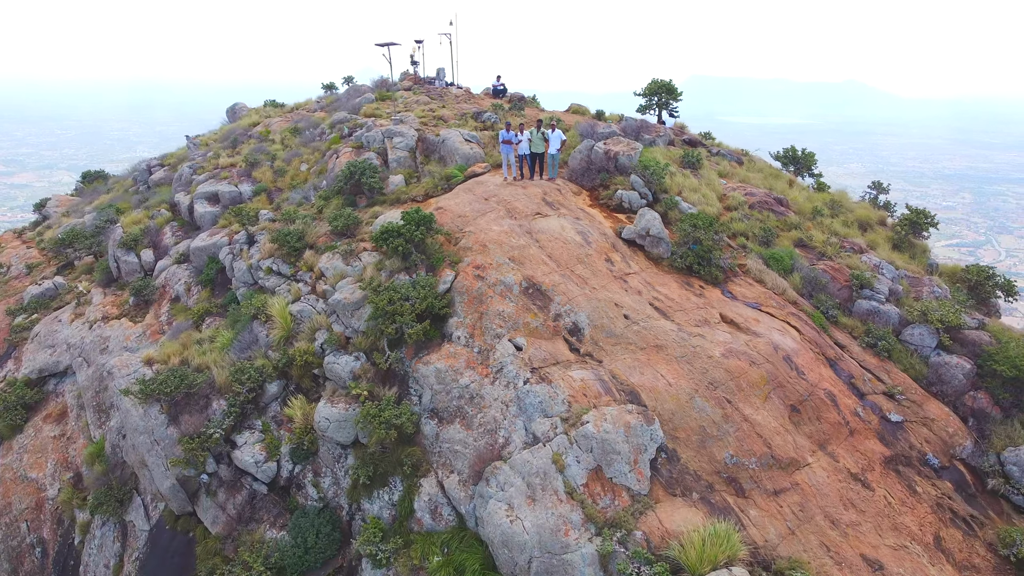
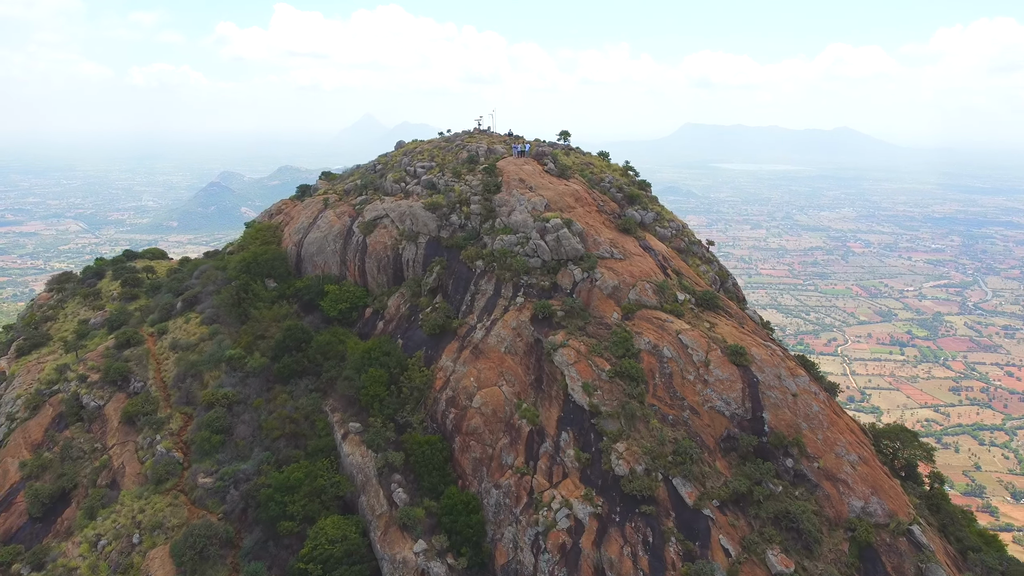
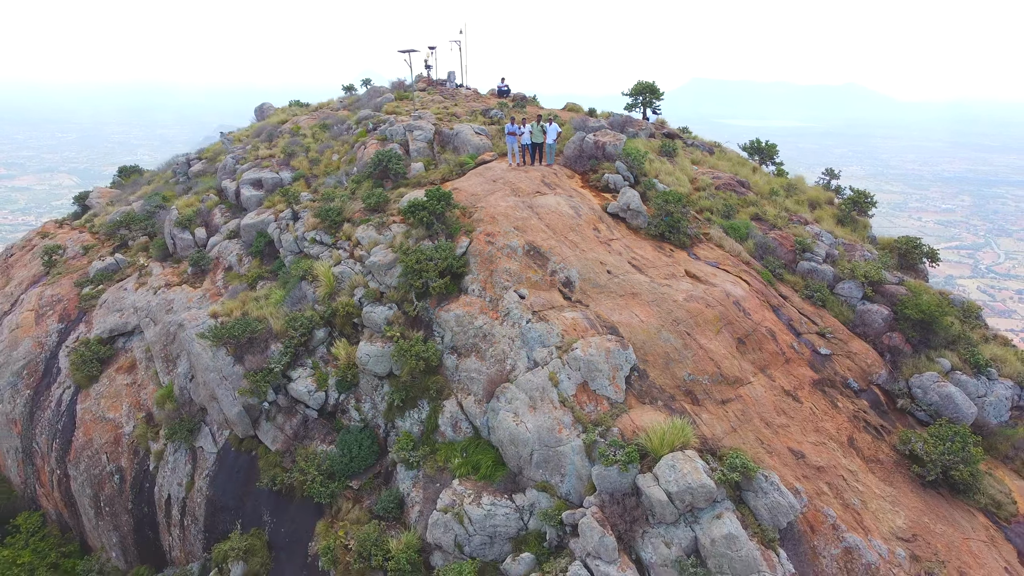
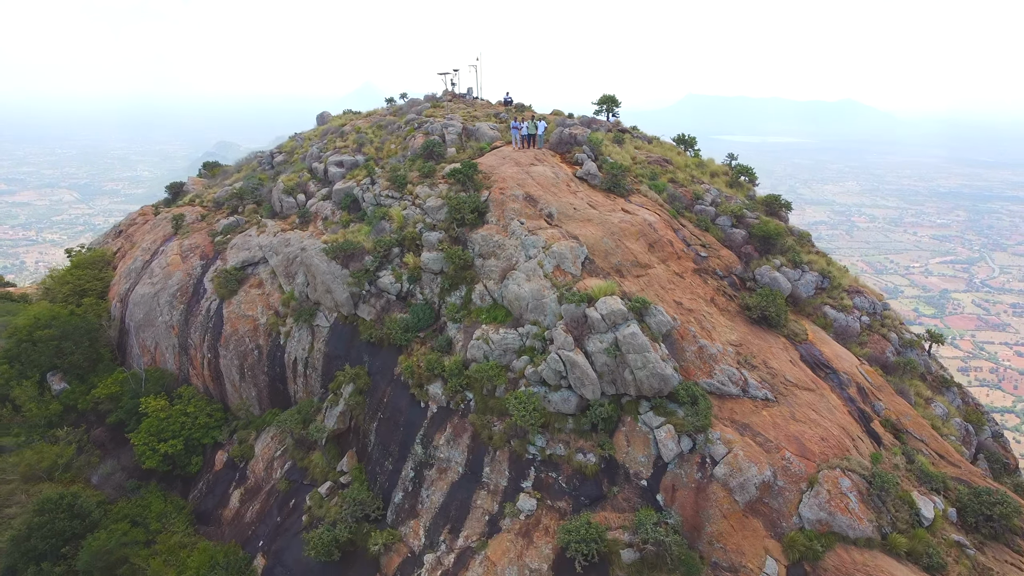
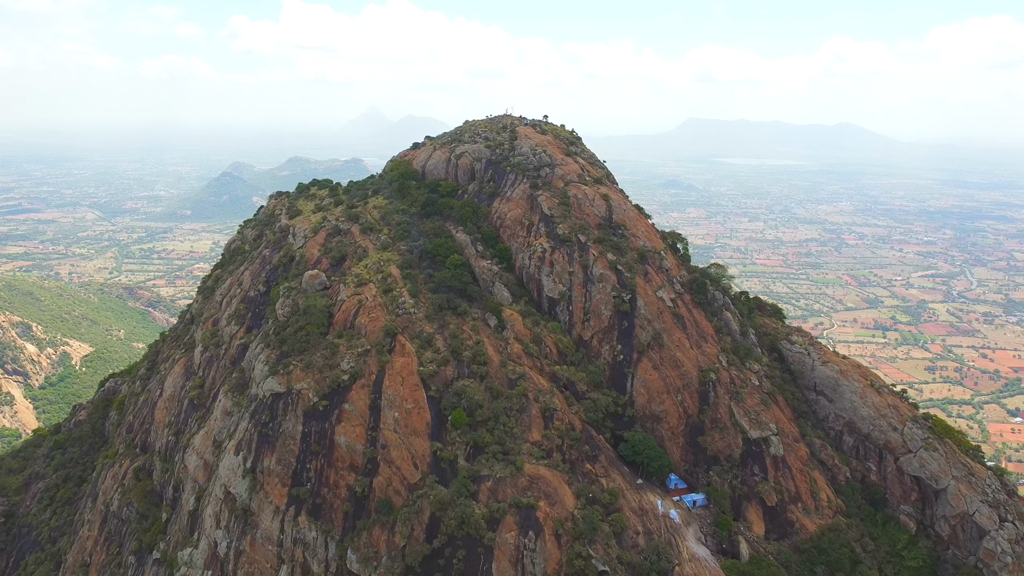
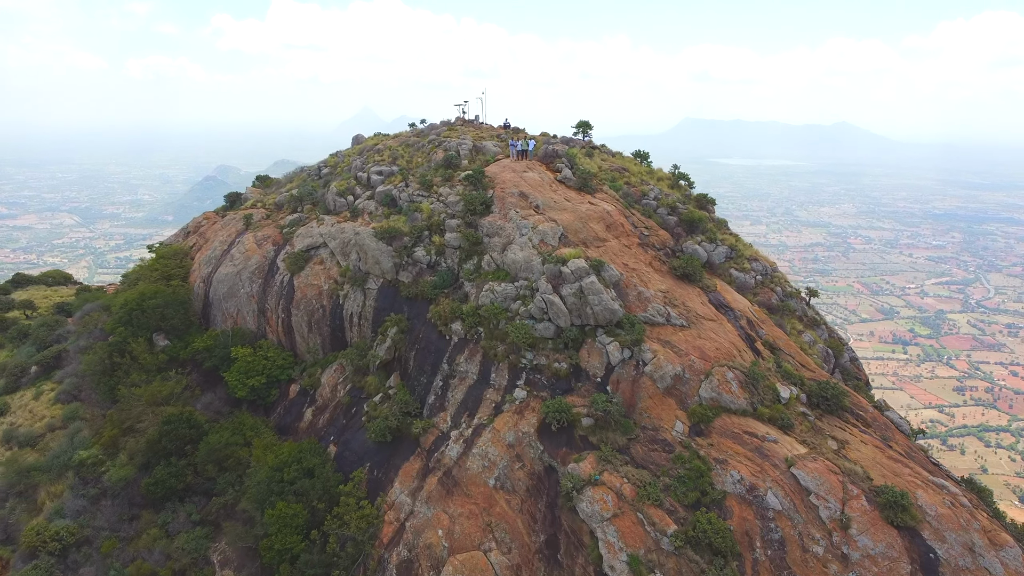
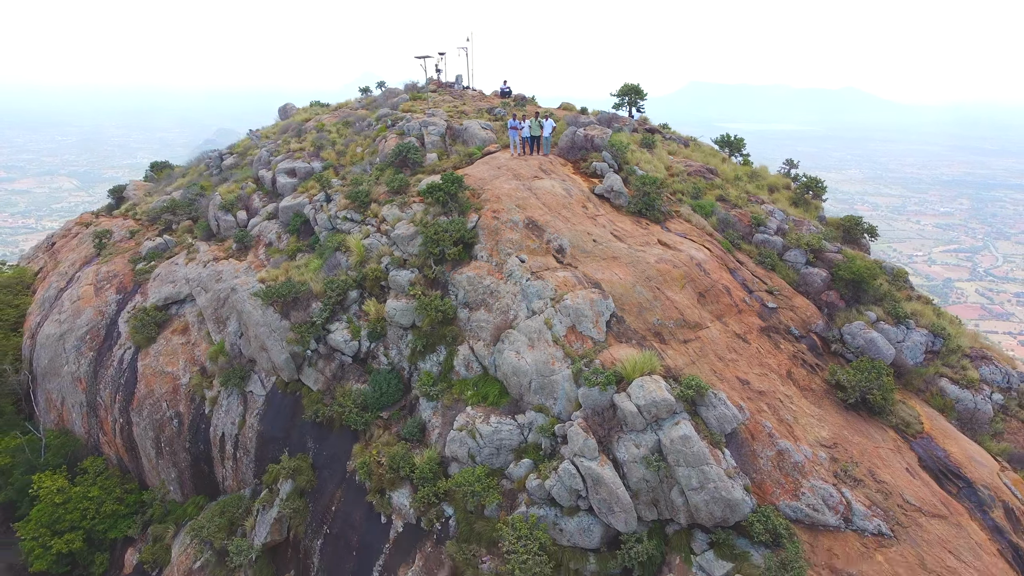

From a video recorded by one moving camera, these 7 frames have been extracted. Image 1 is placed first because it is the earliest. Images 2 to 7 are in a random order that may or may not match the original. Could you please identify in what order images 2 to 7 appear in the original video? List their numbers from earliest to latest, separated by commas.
3, 7, 4, 6, 2, 5
